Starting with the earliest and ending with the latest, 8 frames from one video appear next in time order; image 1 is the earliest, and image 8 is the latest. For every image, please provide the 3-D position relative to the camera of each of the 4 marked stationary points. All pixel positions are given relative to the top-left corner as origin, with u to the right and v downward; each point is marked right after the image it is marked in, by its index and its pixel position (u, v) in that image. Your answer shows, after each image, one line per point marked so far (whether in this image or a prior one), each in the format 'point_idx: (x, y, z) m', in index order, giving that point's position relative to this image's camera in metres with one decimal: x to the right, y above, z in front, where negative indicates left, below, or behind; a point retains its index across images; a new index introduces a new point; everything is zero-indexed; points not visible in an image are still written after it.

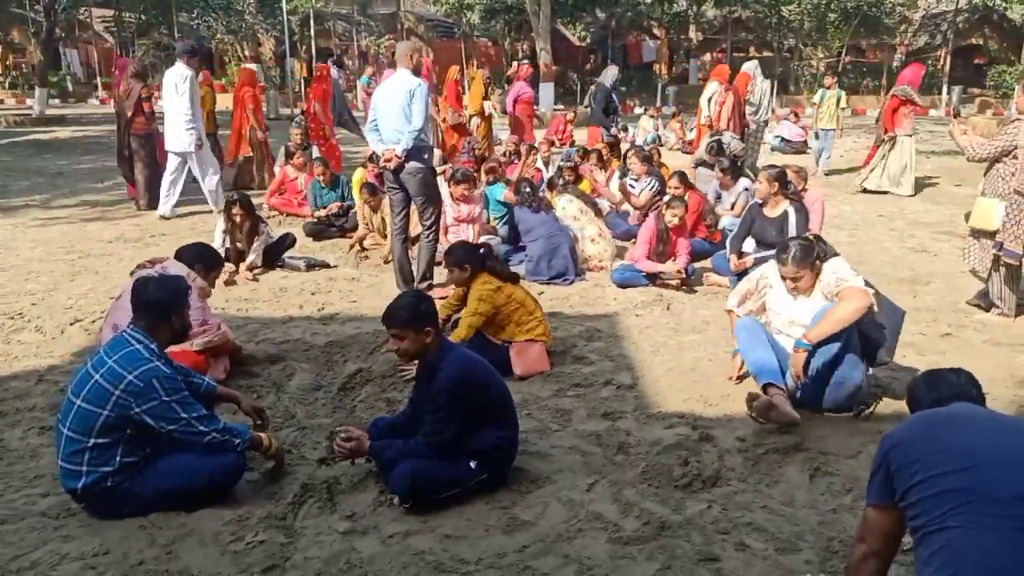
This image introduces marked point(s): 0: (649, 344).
0: (+0.8, -0.3, +6.6) m
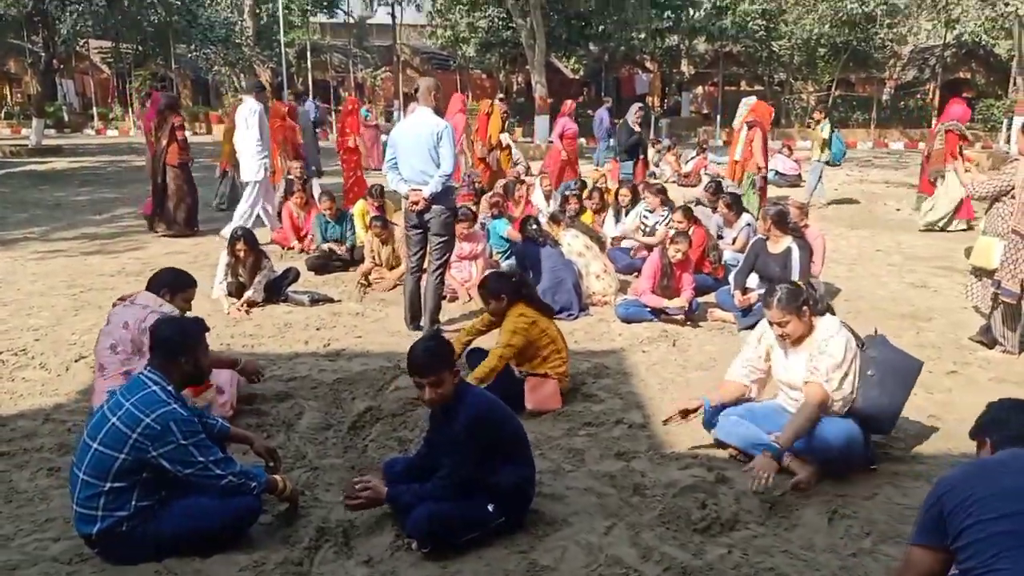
0: (+0.8, -0.5, +6.7) m
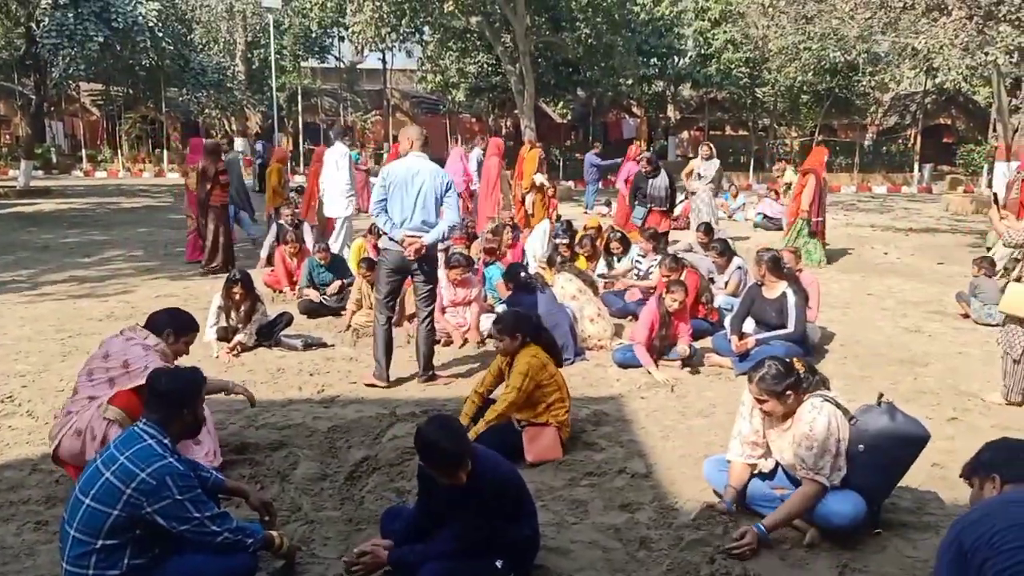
0: (+0.8, -0.8, +6.7) m
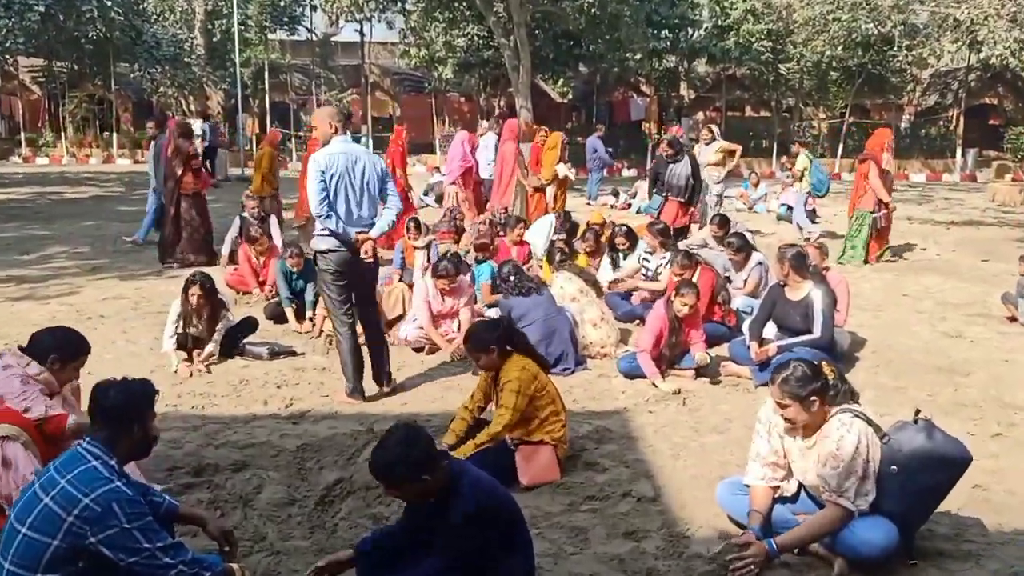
0: (+0.8, -0.8, +5.9) m
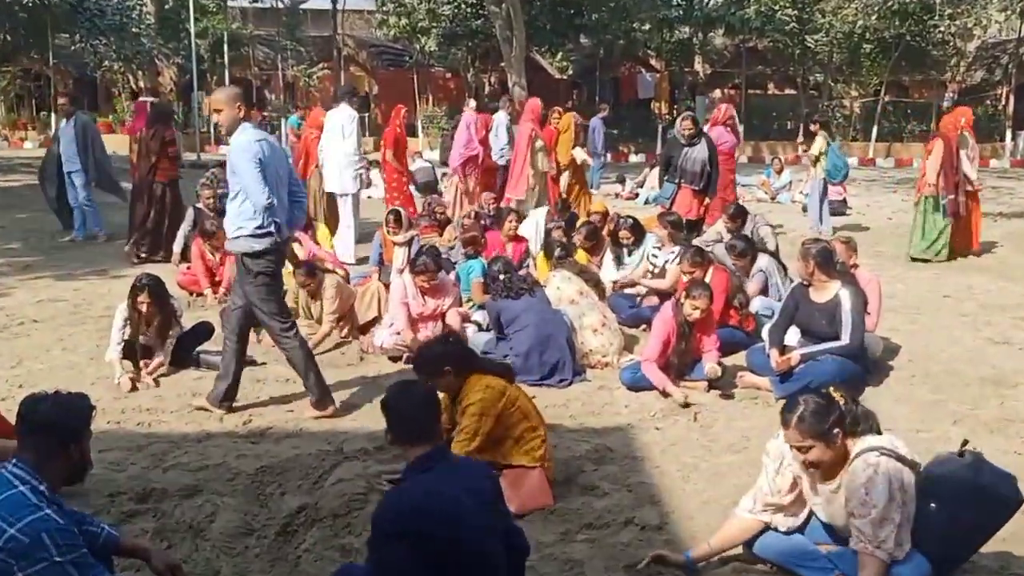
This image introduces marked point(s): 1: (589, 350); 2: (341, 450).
0: (+0.7, -0.8, +5.2) m
1: (+0.4, -0.3, +6.2) m
2: (-0.8, -0.8, +5.4) m
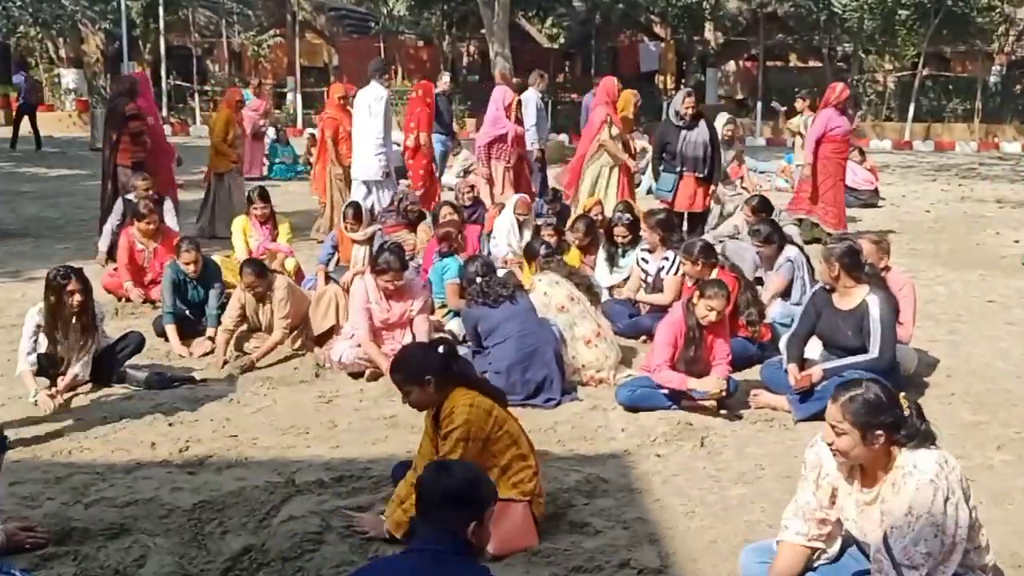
0: (+0.6, -0.9, +4.5) m
1: (+0.3, -0.3, +5.5) m
2: (-0.9, -0.8, +4.6) m
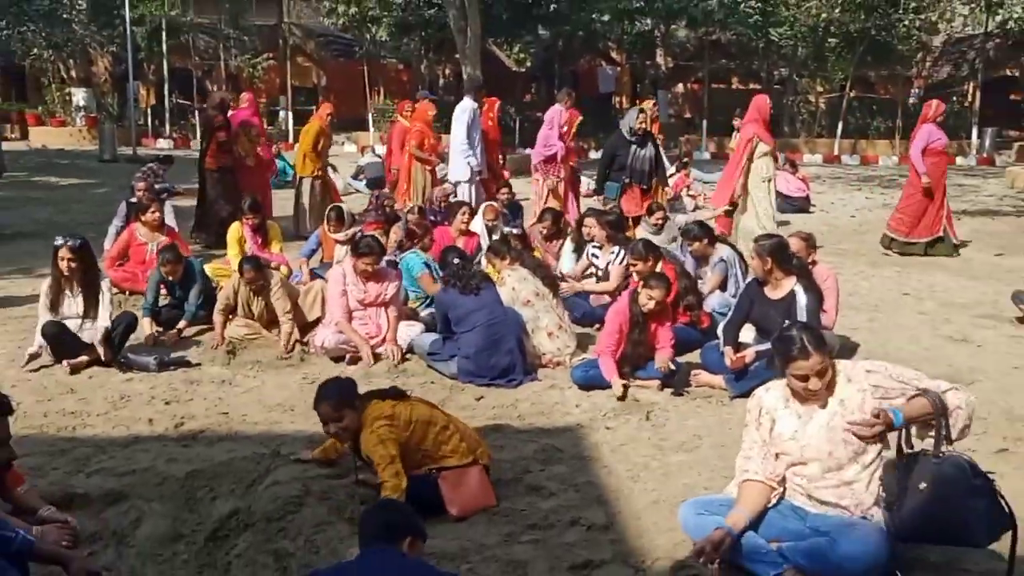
0: (+0.5, -0.8, +5.0) m
1: (+0.2, -0.3, +6.1) m
2: (-1.0, -0.7, +5.2) m
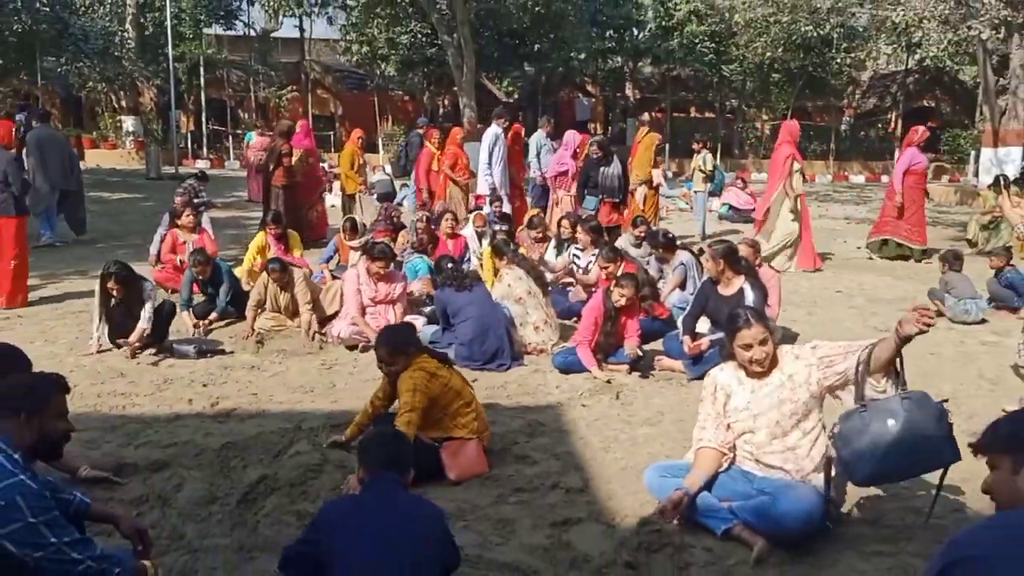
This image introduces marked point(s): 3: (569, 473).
0: (+0.4, -0.8, +5.9) m
1: (+0.1, -0.3, +6.9) m
2: (-1.1, -0.7, +6.0) m
3: (+0.3, -0.9, +5.6) m
